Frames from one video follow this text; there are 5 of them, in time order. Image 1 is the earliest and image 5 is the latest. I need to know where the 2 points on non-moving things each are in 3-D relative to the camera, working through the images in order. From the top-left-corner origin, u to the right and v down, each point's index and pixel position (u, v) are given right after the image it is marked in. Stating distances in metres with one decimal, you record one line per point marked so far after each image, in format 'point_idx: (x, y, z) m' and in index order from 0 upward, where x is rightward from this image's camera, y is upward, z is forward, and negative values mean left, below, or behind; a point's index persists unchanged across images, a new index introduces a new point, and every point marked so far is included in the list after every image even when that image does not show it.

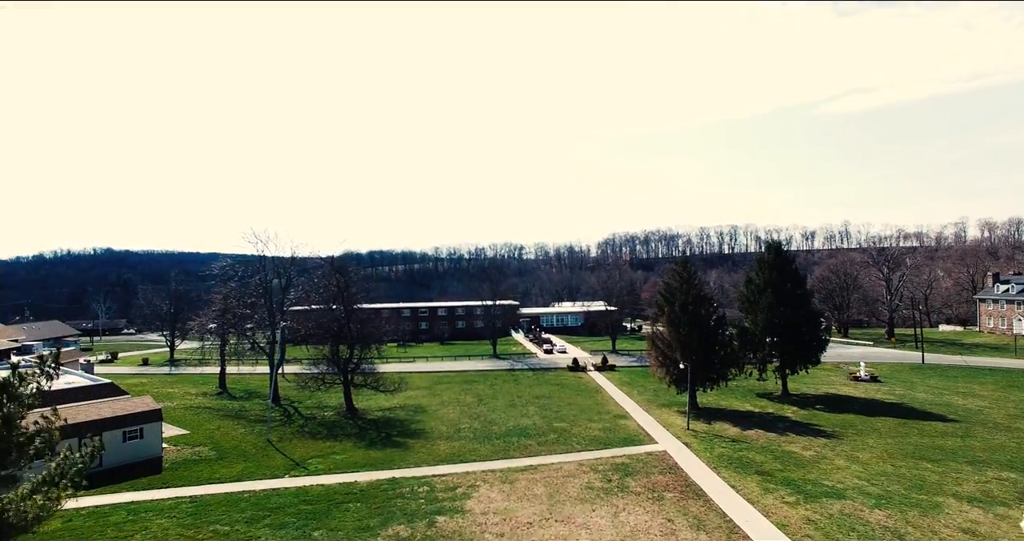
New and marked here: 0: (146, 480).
0: (-11.9, -6.8, +17.9) m
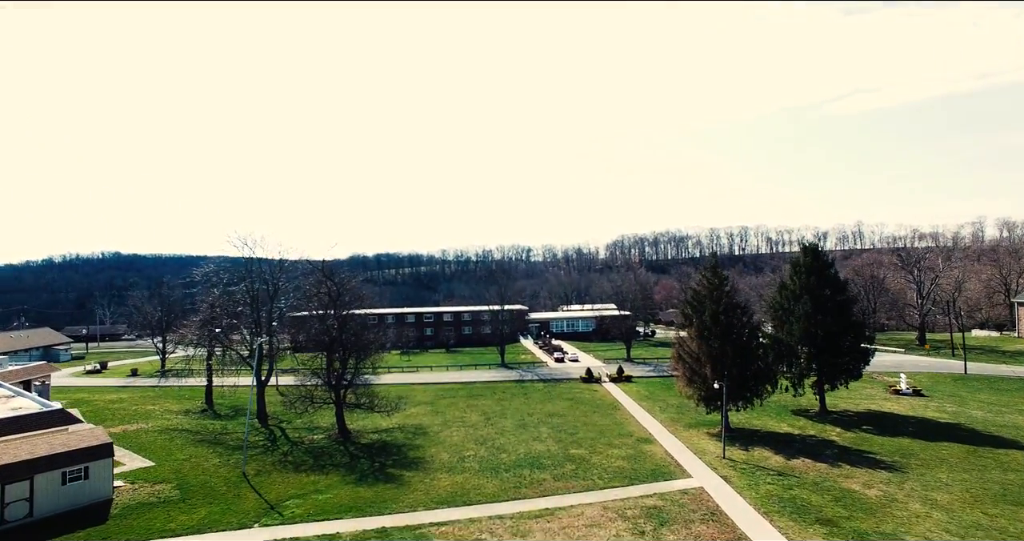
0: (-11.6, -7.1, +14.9) m
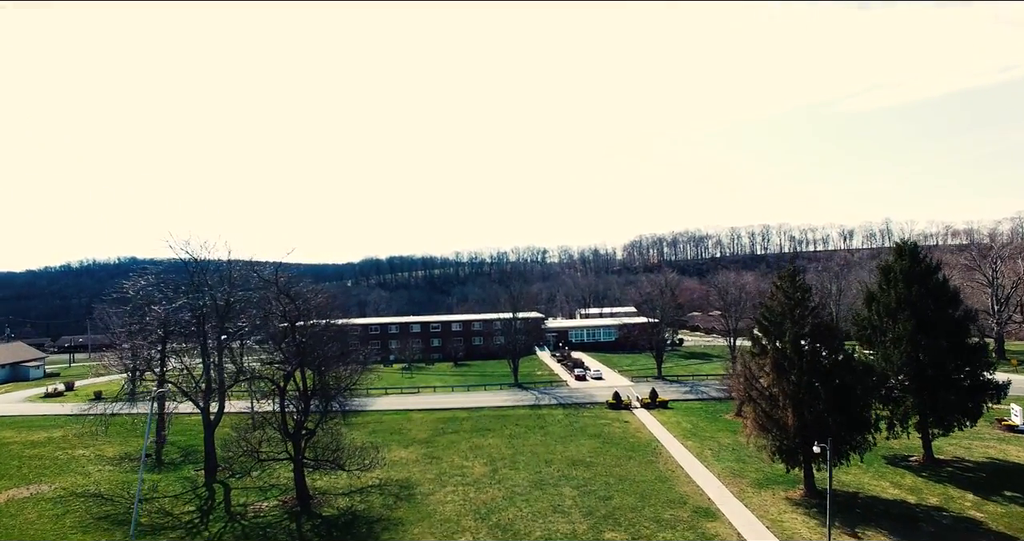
0: (-11.4, -7.6, +8.3) m
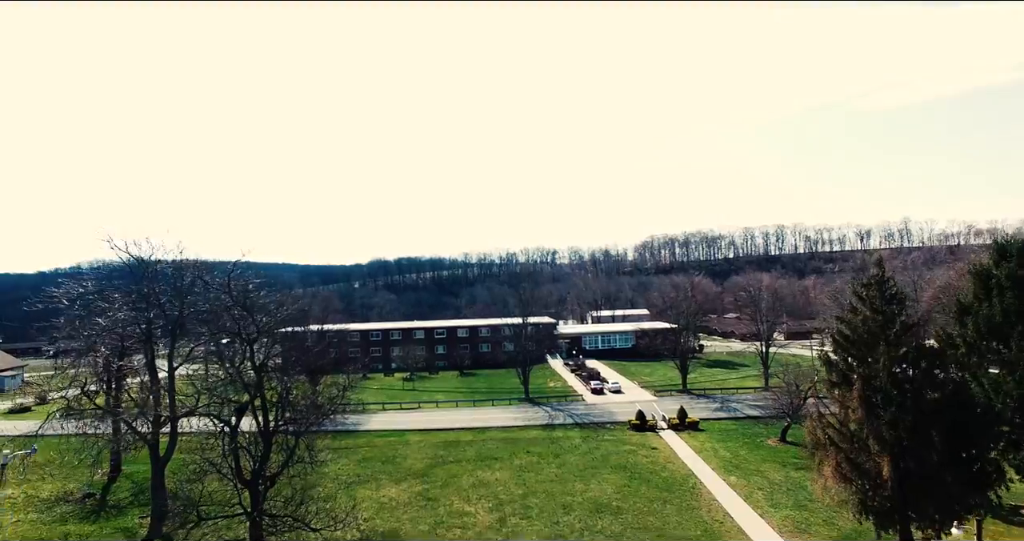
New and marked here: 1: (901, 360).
0: (-11.3, -7.8, +3.8) m
1: (+11.4, -2.6, +16.3) m
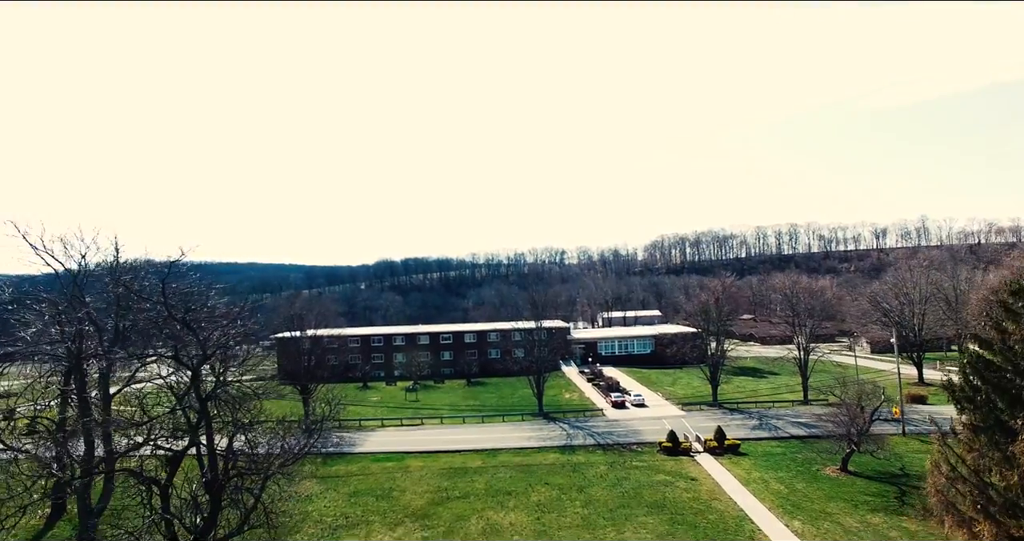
0: (-10.9, -7.9, -0.5) m
1: (+11.9, -2.6, +11.7) m
